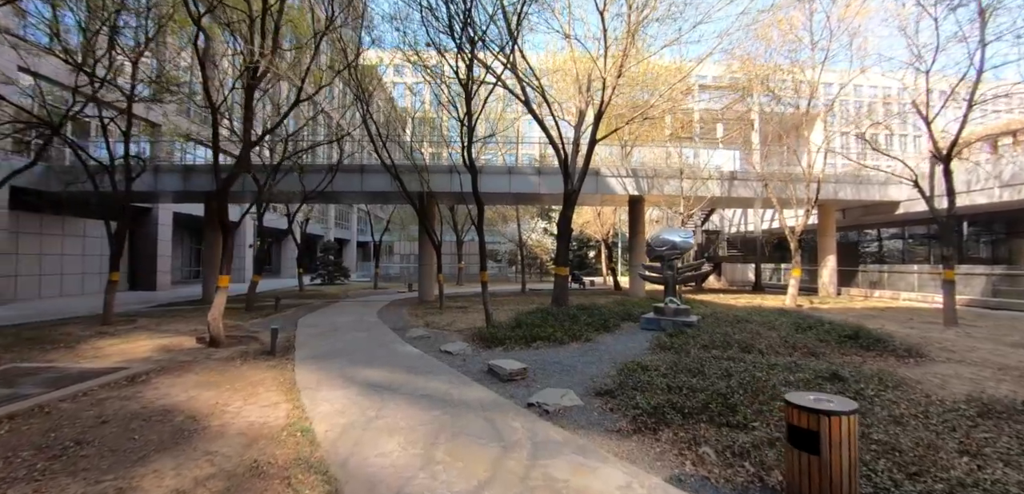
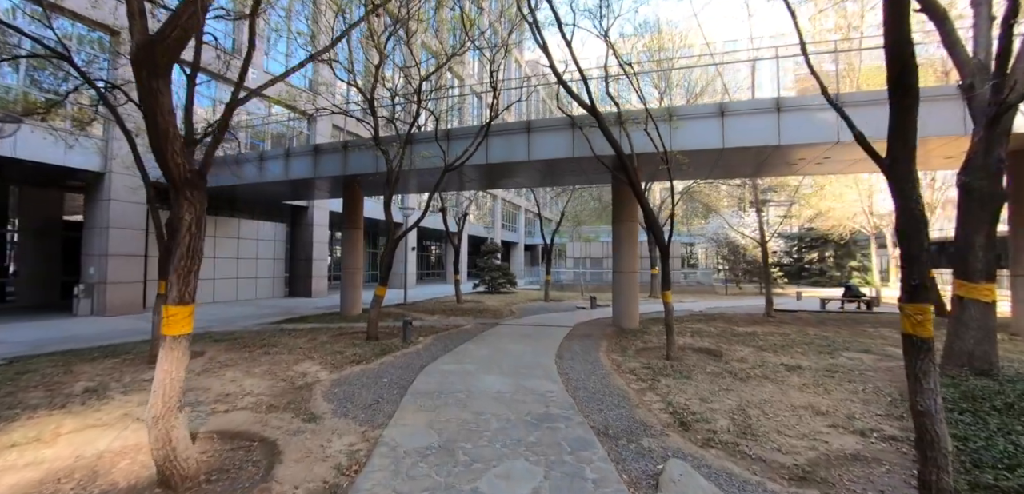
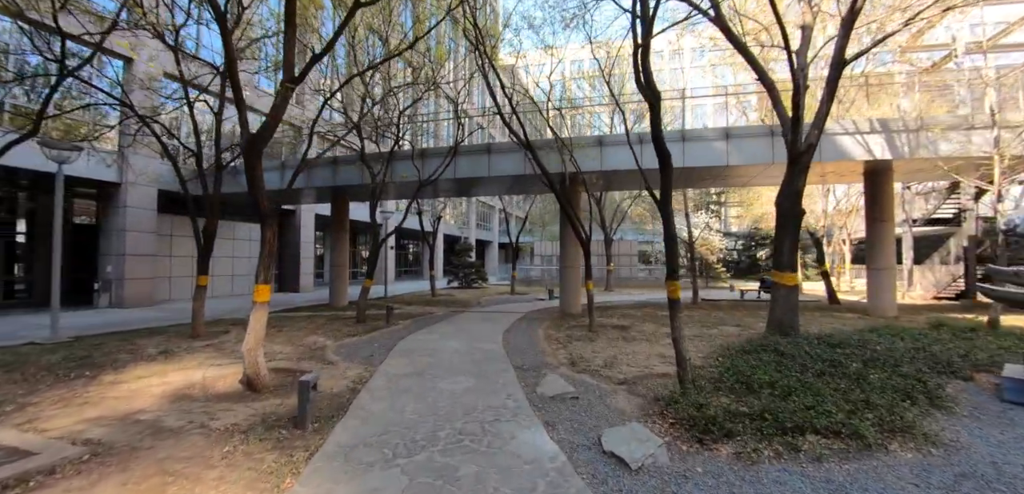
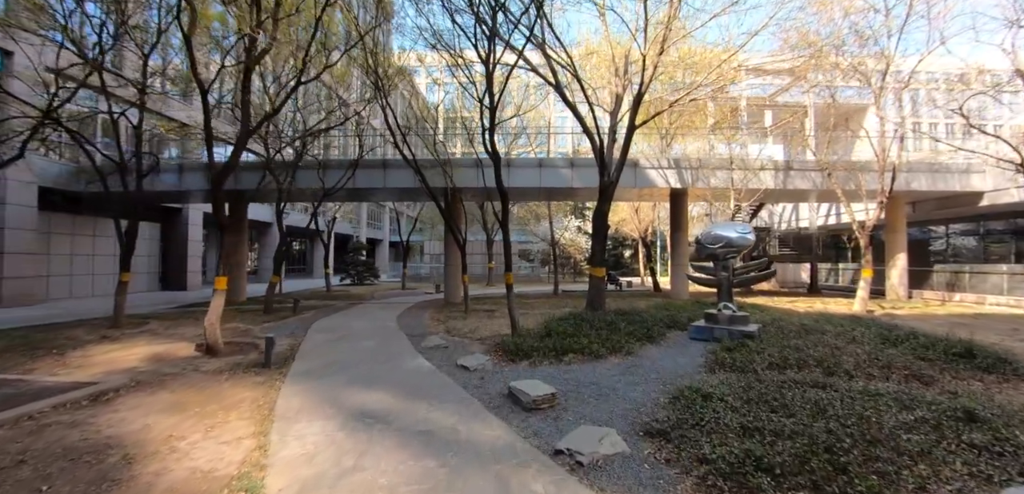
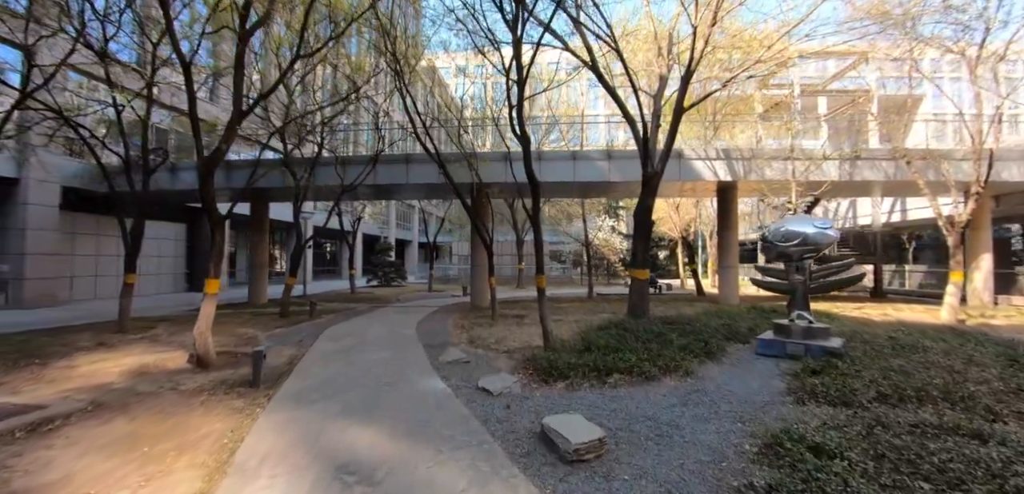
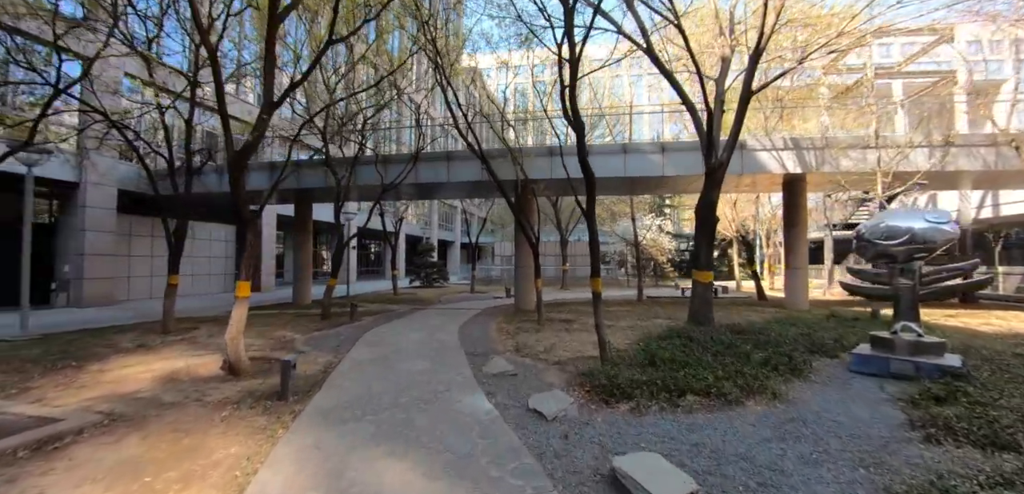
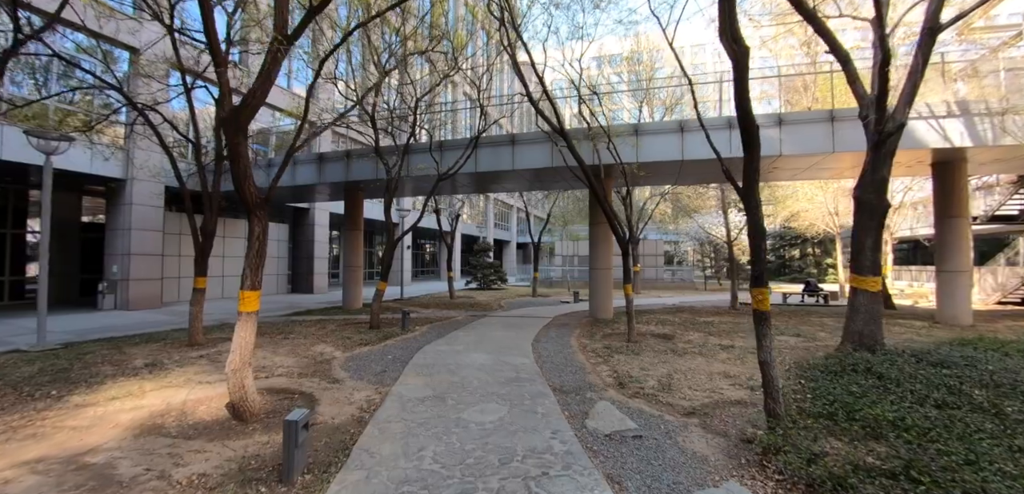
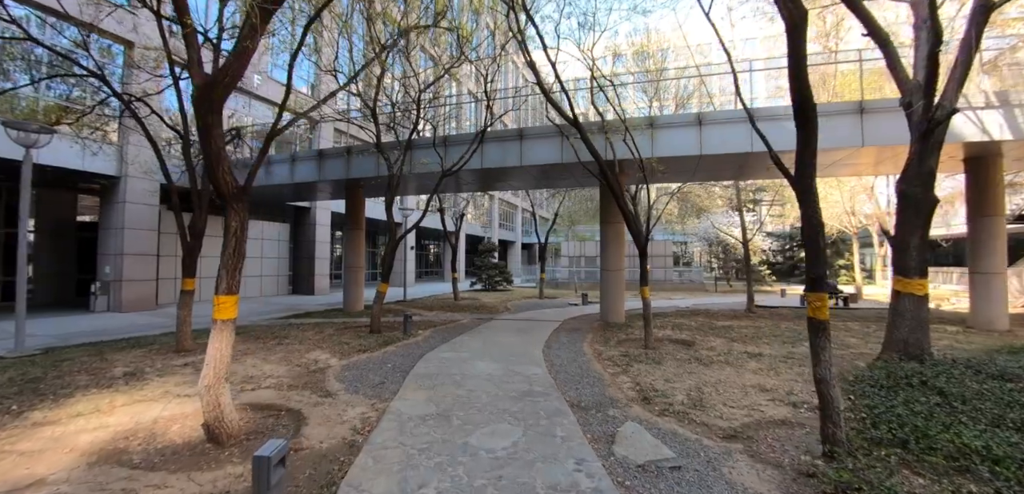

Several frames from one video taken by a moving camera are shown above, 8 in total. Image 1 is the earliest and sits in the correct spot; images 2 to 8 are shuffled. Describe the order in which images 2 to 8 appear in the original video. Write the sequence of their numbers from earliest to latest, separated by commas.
4, 5, 6, 3, 7, 8, 2
